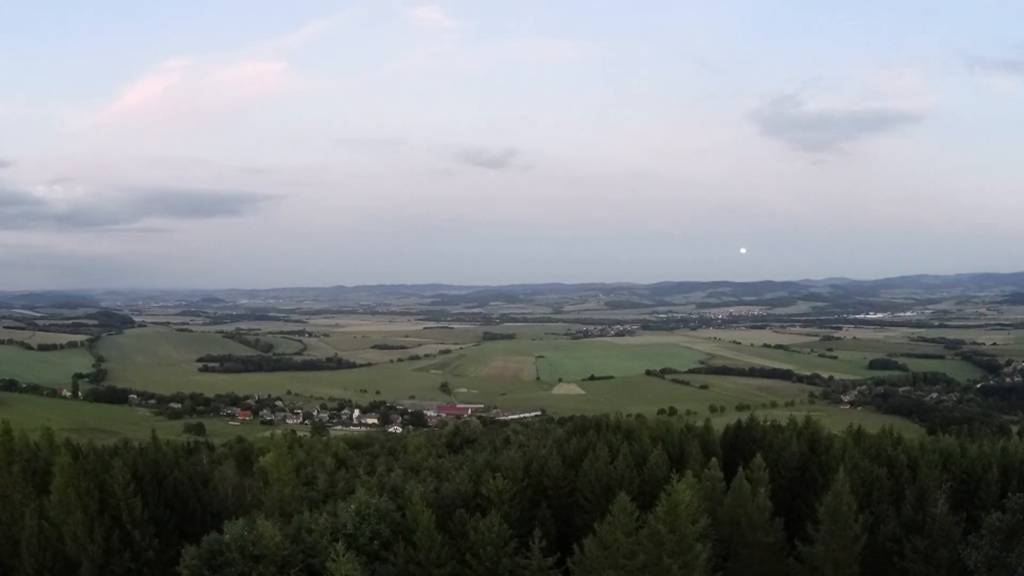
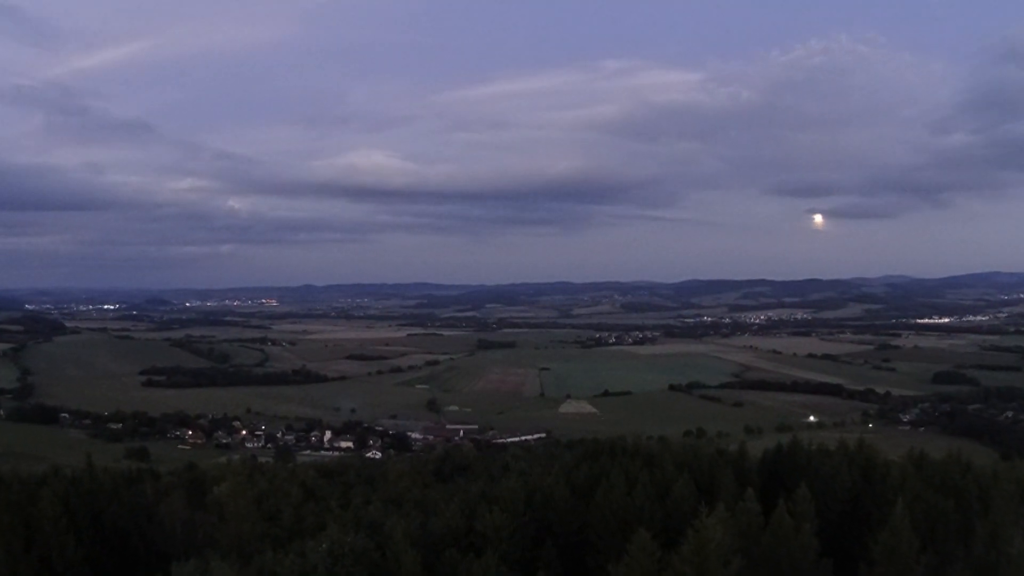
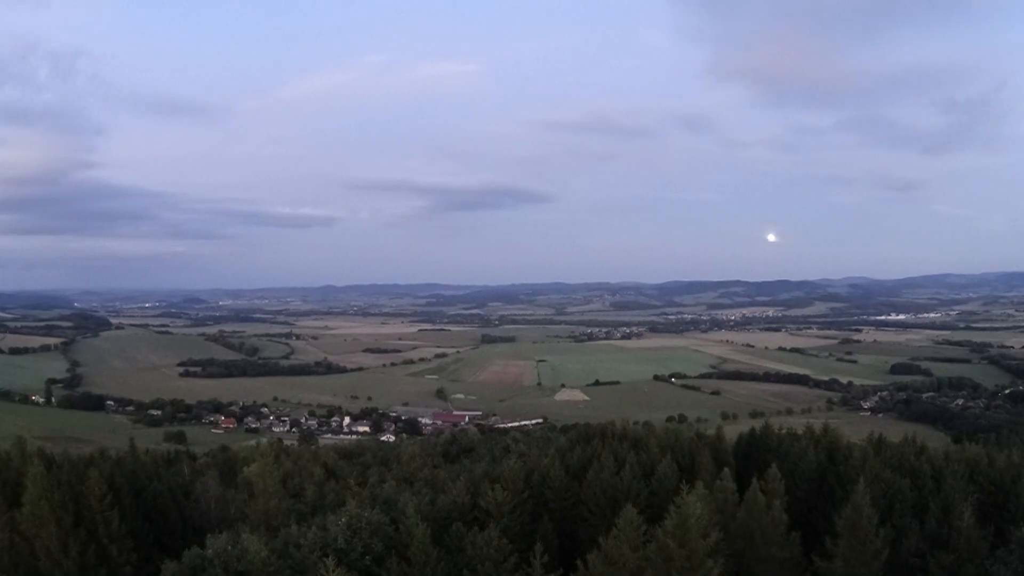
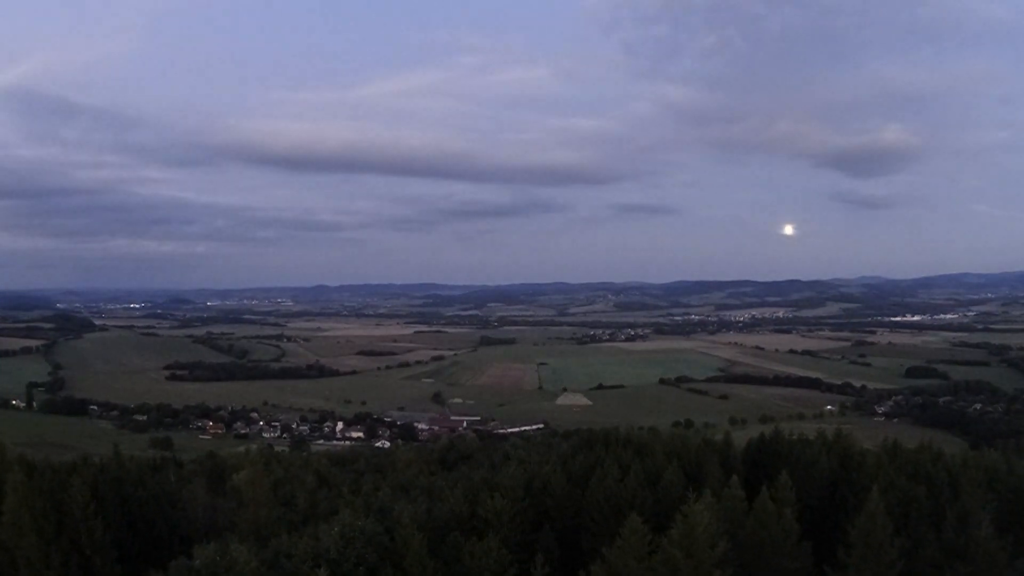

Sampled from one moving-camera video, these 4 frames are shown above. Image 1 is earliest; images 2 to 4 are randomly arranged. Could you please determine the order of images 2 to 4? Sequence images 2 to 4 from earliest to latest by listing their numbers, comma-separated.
3, 4, 2
